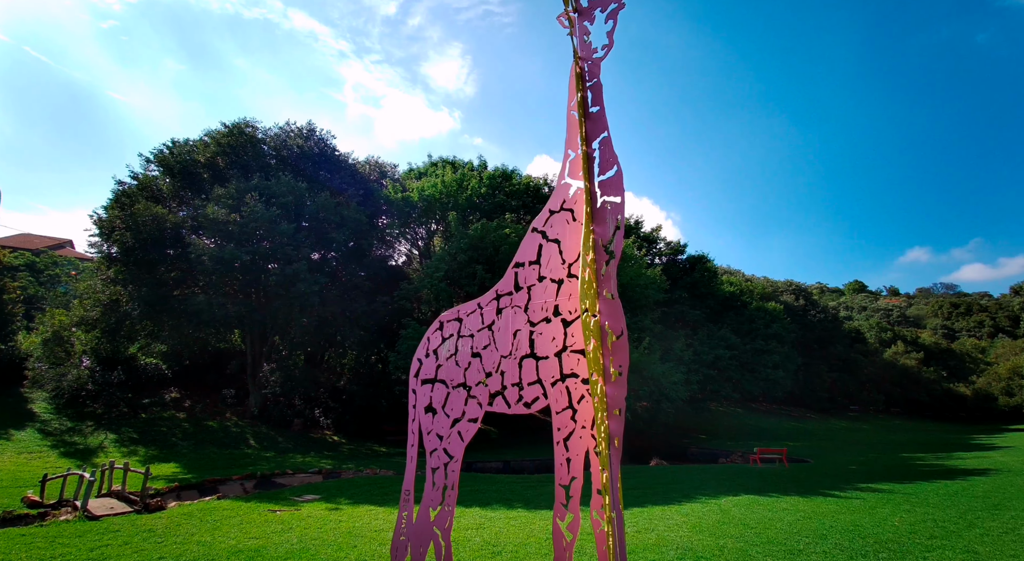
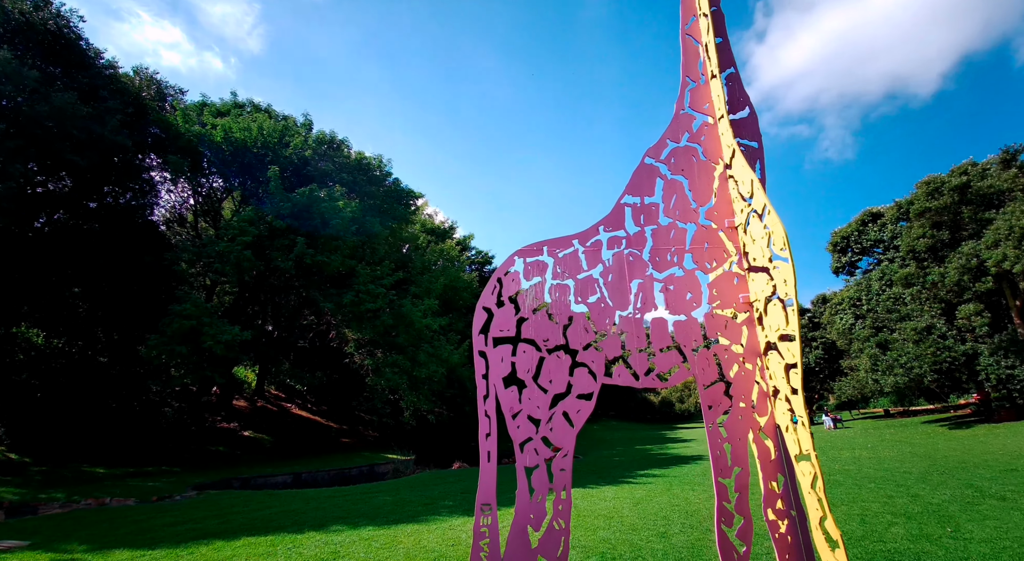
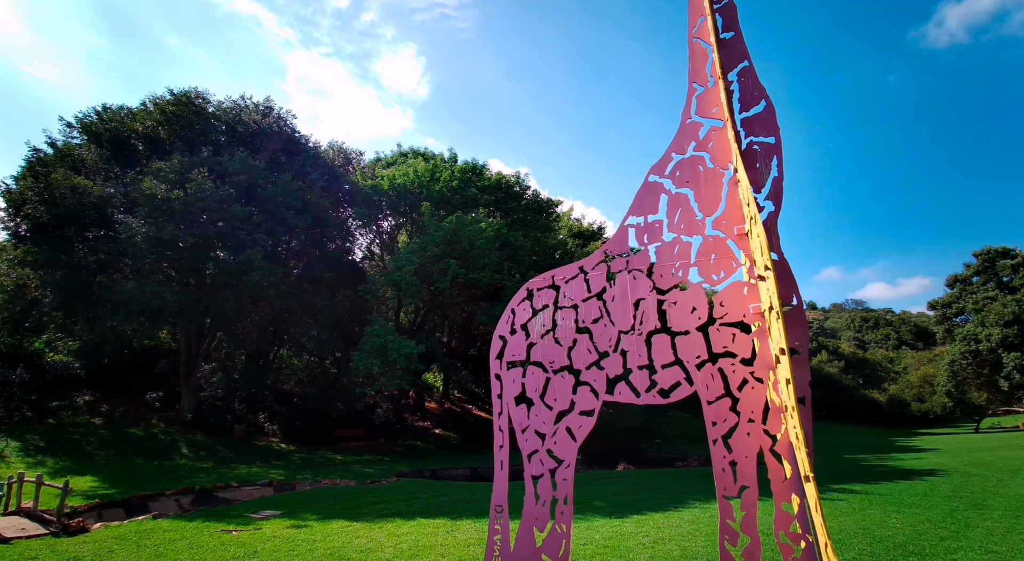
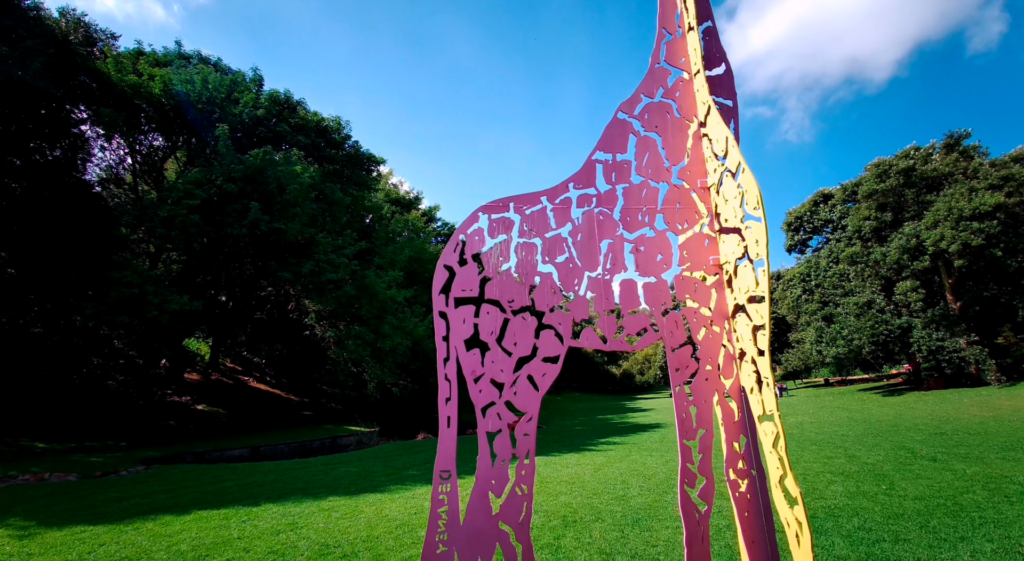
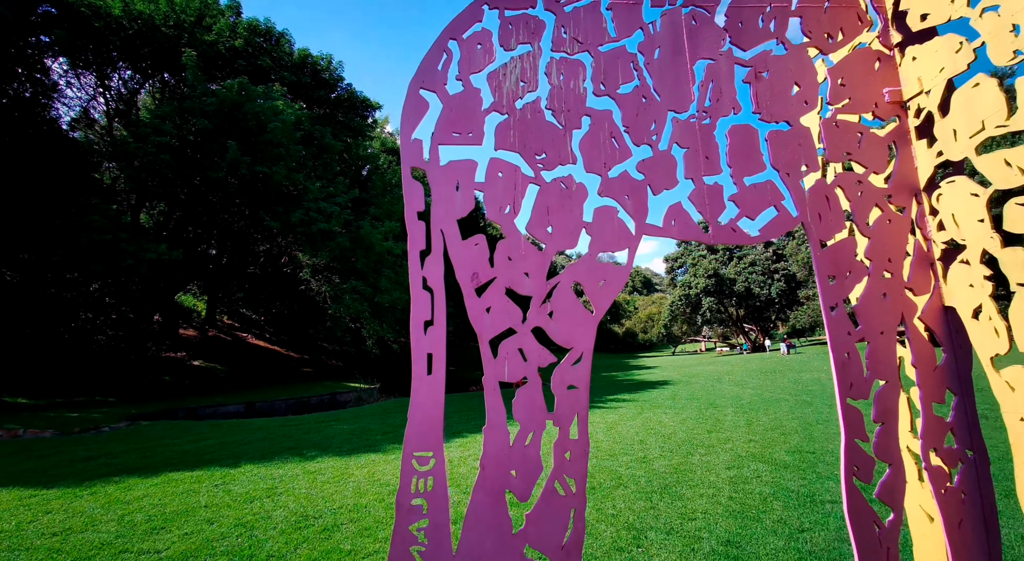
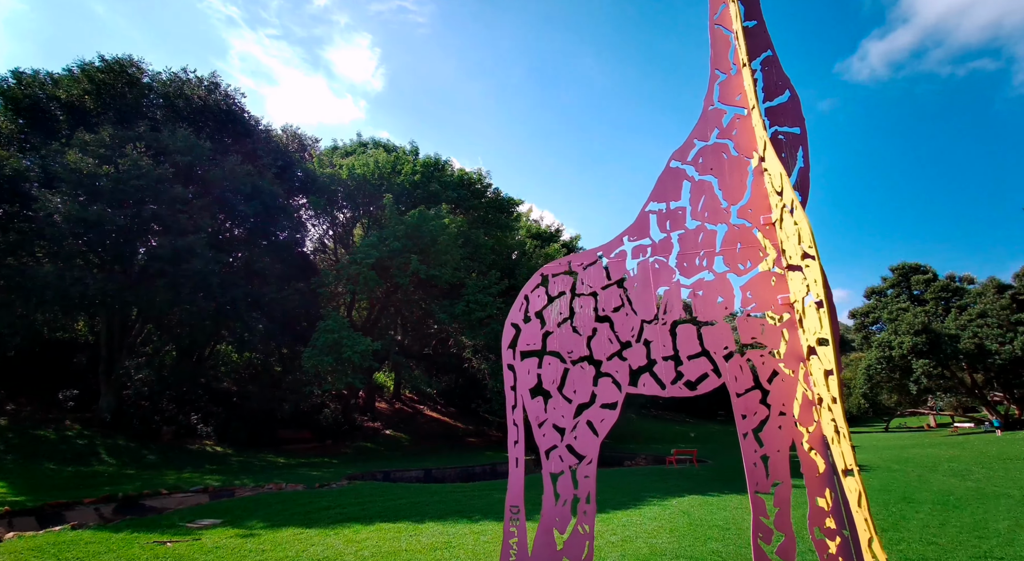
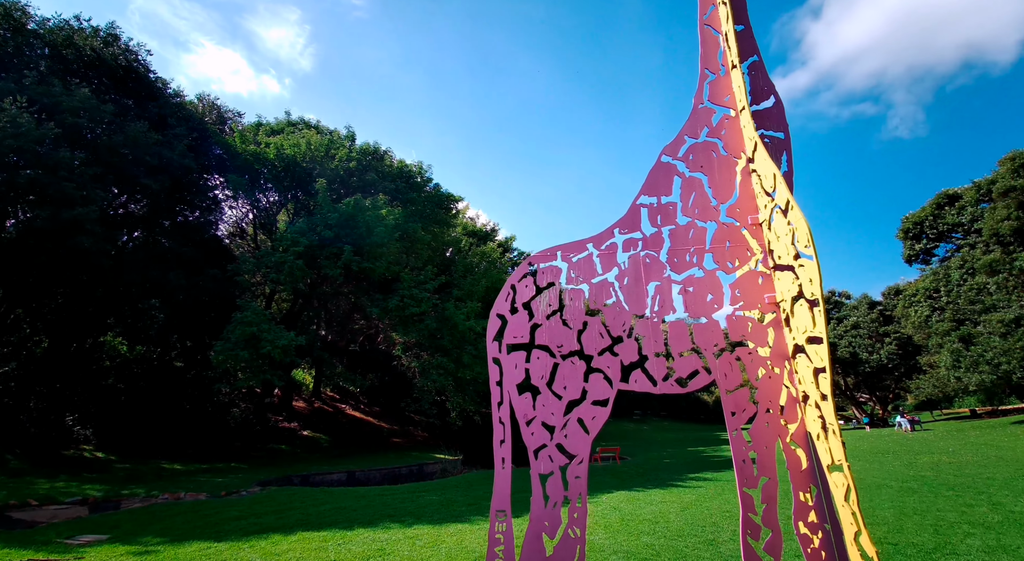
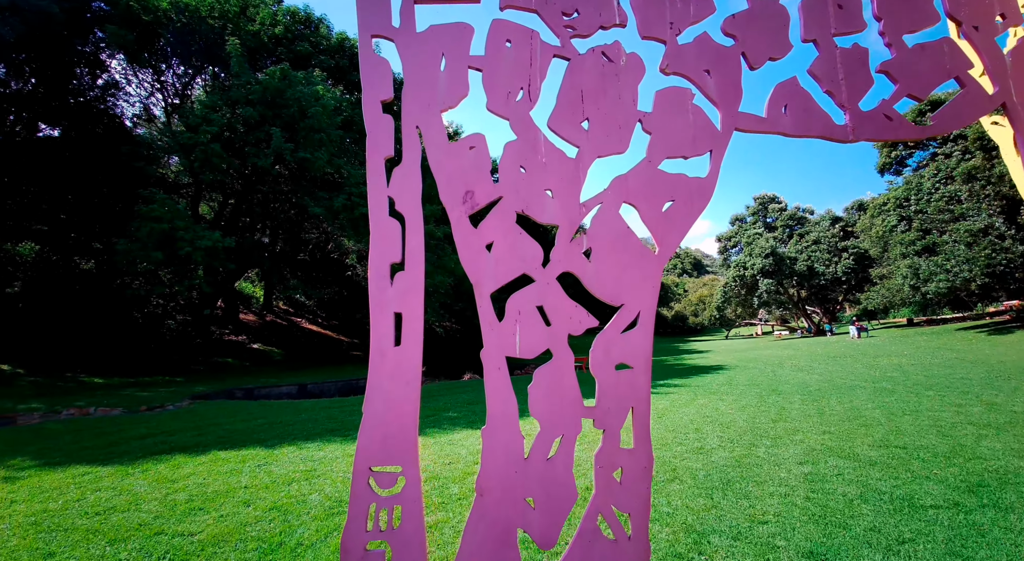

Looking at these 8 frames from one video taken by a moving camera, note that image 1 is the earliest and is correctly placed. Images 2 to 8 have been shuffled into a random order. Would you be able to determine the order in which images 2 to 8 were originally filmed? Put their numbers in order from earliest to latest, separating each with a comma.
3, 6, 7, 2, 4, 5, 8
